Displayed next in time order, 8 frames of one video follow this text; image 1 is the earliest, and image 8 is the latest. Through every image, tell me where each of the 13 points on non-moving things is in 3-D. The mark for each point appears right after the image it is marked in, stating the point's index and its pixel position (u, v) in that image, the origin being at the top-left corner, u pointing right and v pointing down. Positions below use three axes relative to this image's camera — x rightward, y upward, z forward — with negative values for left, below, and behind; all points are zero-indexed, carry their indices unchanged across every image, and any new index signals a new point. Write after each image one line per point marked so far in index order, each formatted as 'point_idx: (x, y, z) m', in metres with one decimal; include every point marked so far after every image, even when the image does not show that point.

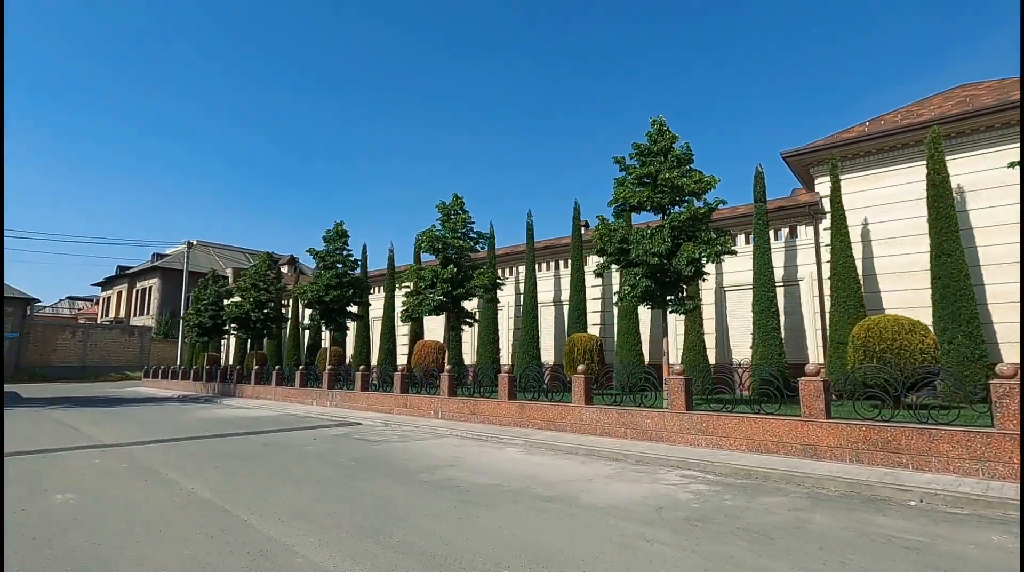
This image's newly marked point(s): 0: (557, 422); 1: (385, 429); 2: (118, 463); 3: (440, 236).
0: (+1.0, -3.0, +11.6) m
1: (-3.2, -3.6, +13.5) m
2: (-6.6, -3.0, +9.0) m
3: (-2.3, +1.6, +17.1) m
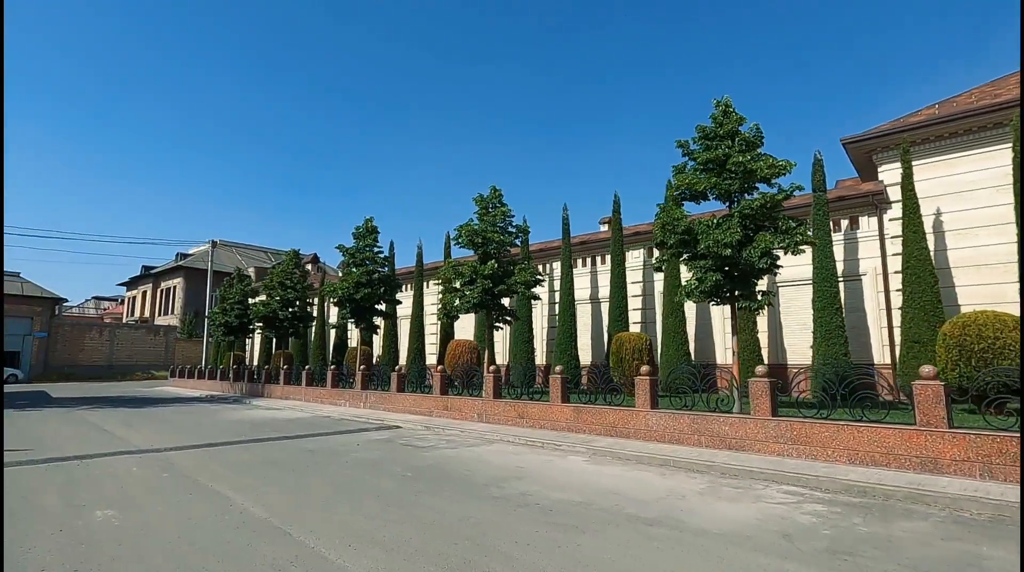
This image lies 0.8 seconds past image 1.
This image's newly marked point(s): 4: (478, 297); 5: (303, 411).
0: (+2.2, -2.9, +10.7) m
1: (-1.9, -3.5, +12.7) m
2: (-5.5, -2.9, +8.3) m
3: (-1.0, +1.7, +16.3) m
4: (-1.0, -0.3, +15.9) m
5: (-7.2, -4.3, +18.3) m
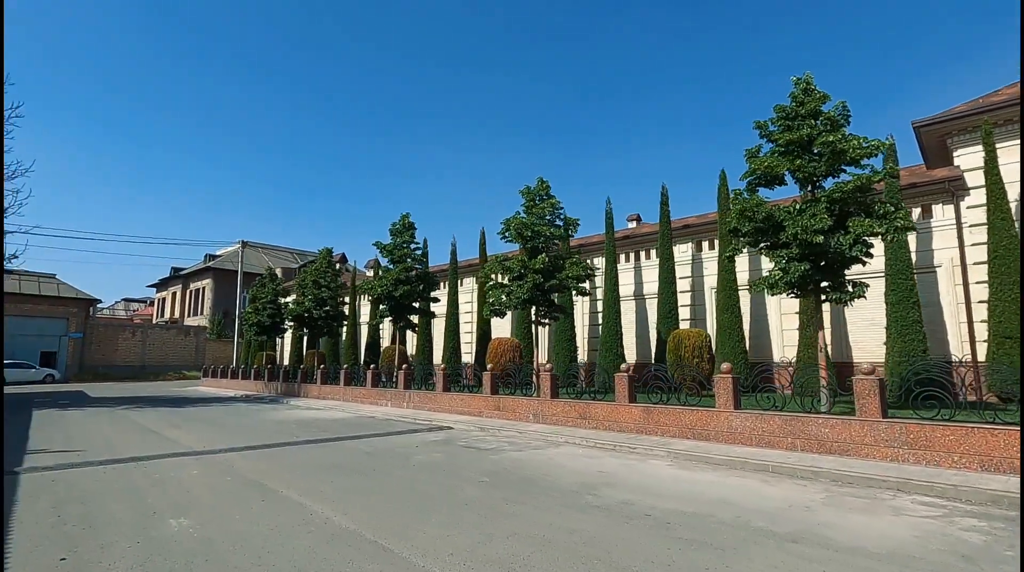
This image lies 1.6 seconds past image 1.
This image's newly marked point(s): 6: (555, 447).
0: (+3.5, -2.7, +10.0) m
1: (-0.6, -3.4, +12.1) m
2: (-4.3, -2.8, +7.8) m
3: (+0.5, +1.9, +15.7) m
4: (+0.5, -0.2, +15.2) m
5: (-5.6, -4.2, +17.9) m
6: (+0.8, -3.1, +10.3) m
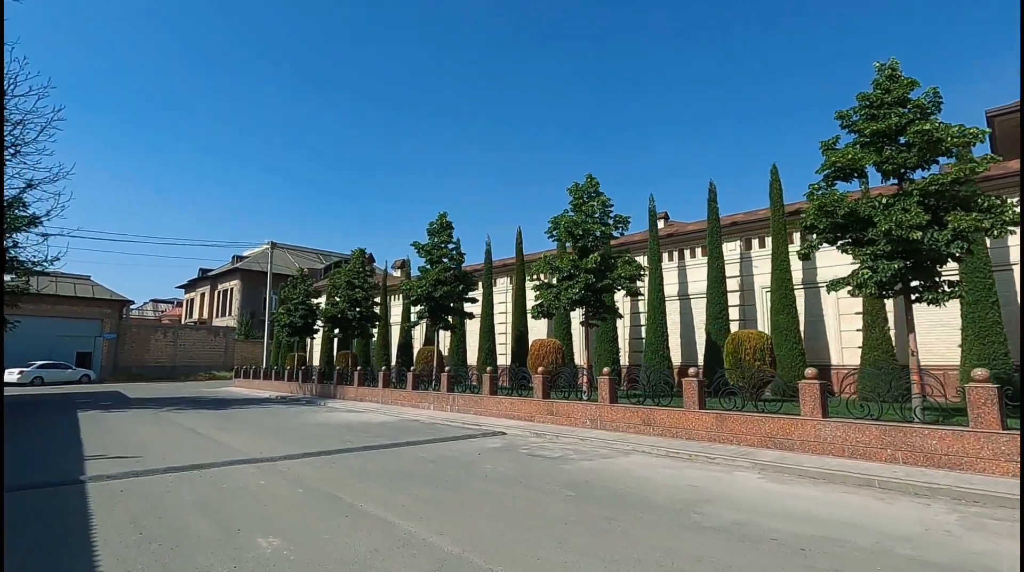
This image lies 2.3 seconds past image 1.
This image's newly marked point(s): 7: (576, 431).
0: (+4.7, -2.7, +9.4) m
1: (+0.7, -3.4, +11.7) m
2: (-3.1, -2.8, +7.5) m
3: (+1.9, +1.8, +15.2) m
4: (+1.9, -0.2, +14.7) m
5: (-4.1, -4.2, +17.6) m
6: (+2.1, -3.1, +9.8) m
7: (+1.5, -3.4, +12.3) m
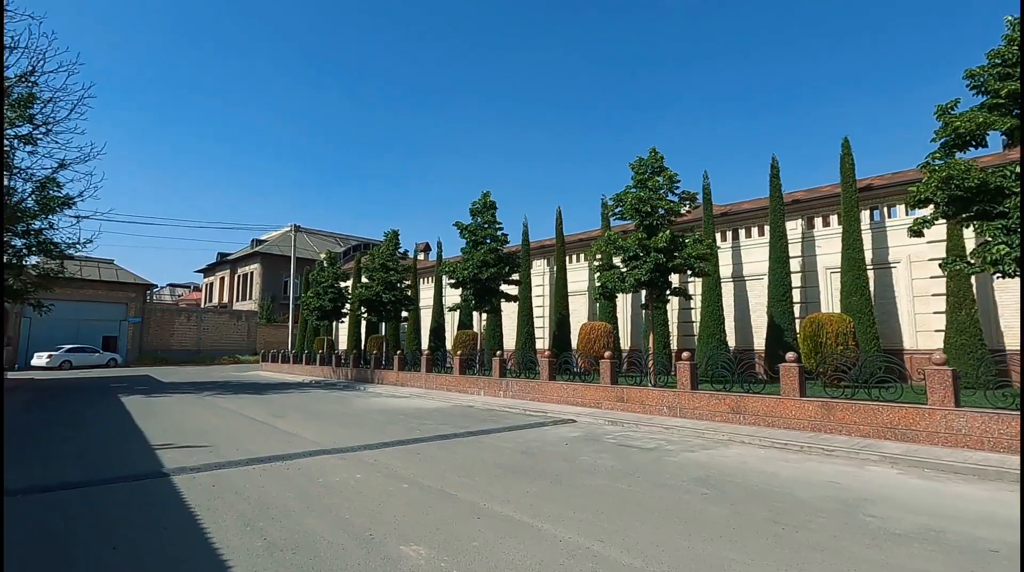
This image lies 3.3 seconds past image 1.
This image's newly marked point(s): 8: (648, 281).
0: (+6.3, -2.3, +8.6) m
1: (+2.4, -3.0, +11.0) m
2: (-1.5, -2.5, +6.9) m
3: (+3.6, +2.4, +14.4) m
4: (+3.6, +0.3, +13.9) m
5: (-2.4, -3.6, +17.0) m
6: (+3.7, -2.8, +9.1) m
7: (+3.1, -2.9, +11.7) m
8: (+3.6, +0.1, +14.2) m
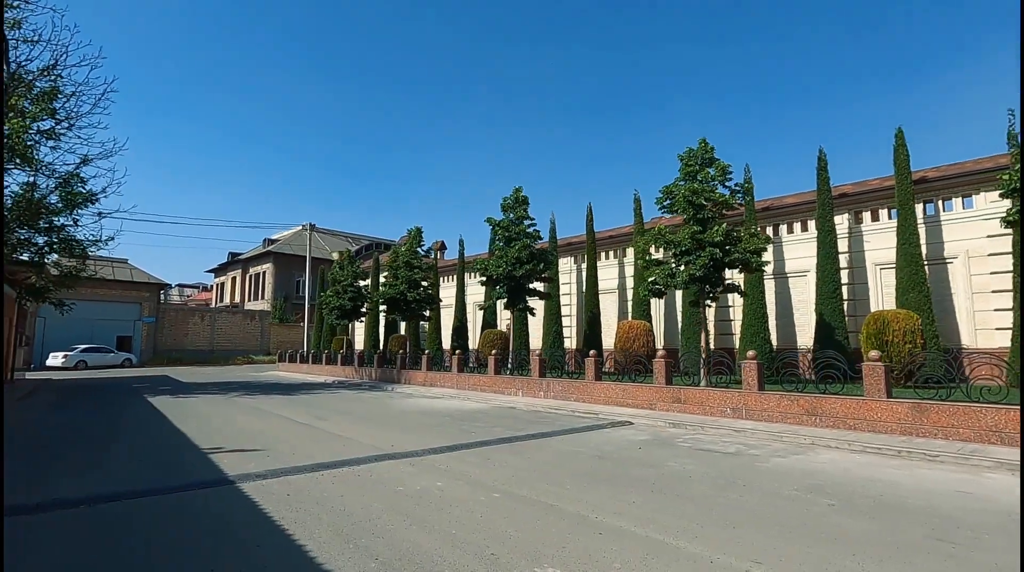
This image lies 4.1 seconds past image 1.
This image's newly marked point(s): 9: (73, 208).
0: (+7.5, -2.2, +8.0) m
1: (+3.6, -2.9, +10.4) m
2: (-0.4, -2.4, +6.3) m
3: (+4.8, +2.5, +13.8) m
4: (+4.8, +0.4, +13.3) m
5: (-1.1, -3.5, +16.4) m
6: (+4.9, -2.6, +8.5) m
7: (+4.3, -2.8, +11.1) m
8: (+4.8, +0.2, +13.6) m
9: (-16.5, +2.9, +20.0) m
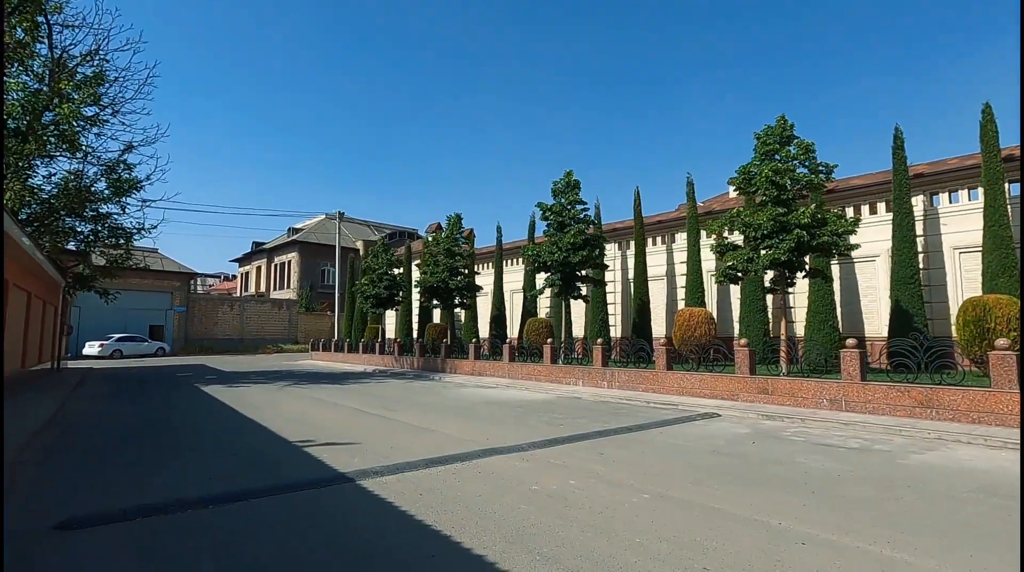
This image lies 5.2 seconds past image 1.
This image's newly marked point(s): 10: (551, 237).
0: (+9.1, -2.0, +7.3) m
1: (+5.3, -2.6, +9.8) m
2: (+1.2, -2.2, +5.8) m
3: (+6.5, +2.8, +13.0) m
4: (+6.6, +0.8, +12.6) m
5: (+0.7, -3.1, +16.0) m
6: (+6.5, -2.4, +7.9) m
7: (+6.0, -2.5, +10.4) m
8: (+6.6, +0.6, +12.9) m
9: (-14.6, +3.4, +19.7) m
10: (+1.3, +1.8, +19.3) m
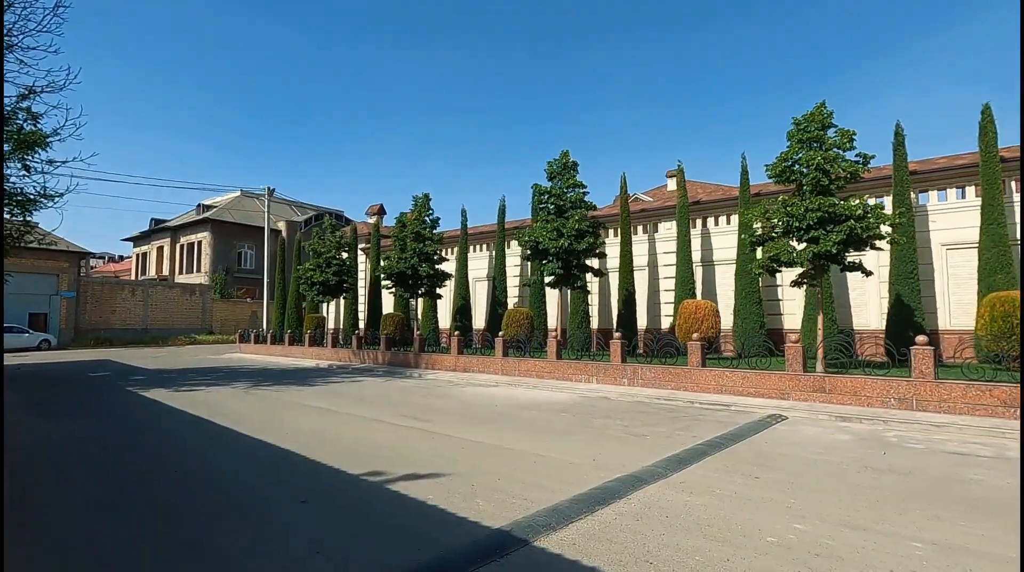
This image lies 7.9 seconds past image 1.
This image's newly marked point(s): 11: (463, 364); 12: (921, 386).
0: (+10.7, -2.0, +7.4) m
1: (+6.5, -2.5, +9.2) m
2: (+3.2, -2.2, +4.6) m
3: (+7.4, +3.0, +12.5) m
4: (+7.4, +0.9, +12.2) m
5: (+1.0, -2.8, +14.6) m
6: (+8.1, -2.3, +7.5) m
7: (+7.2, -2.4, +10.0) m
8: (+7.4, +0.8, +12.4) m
9: (-14.5, +3.9, +15.7) m
10: (+1.2, +2.1, +17.8) m
11: (-1.8, -2.8, +19.2) m
12: (+7.8, -1.9, +10.2) m
